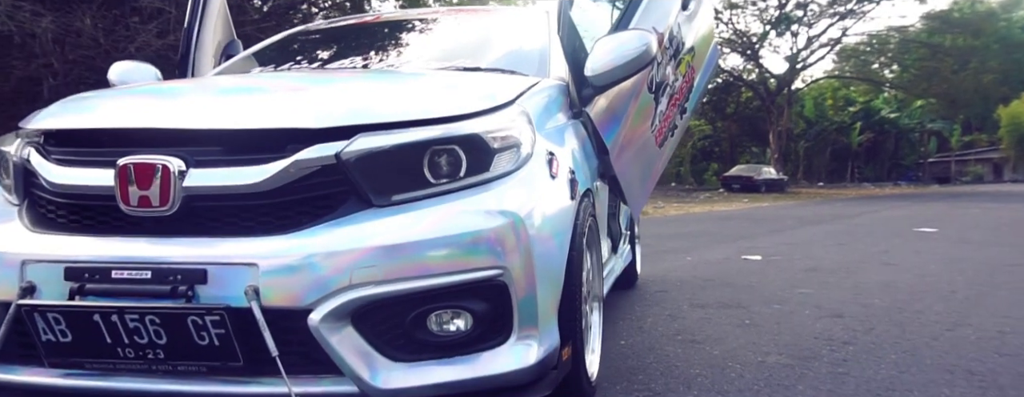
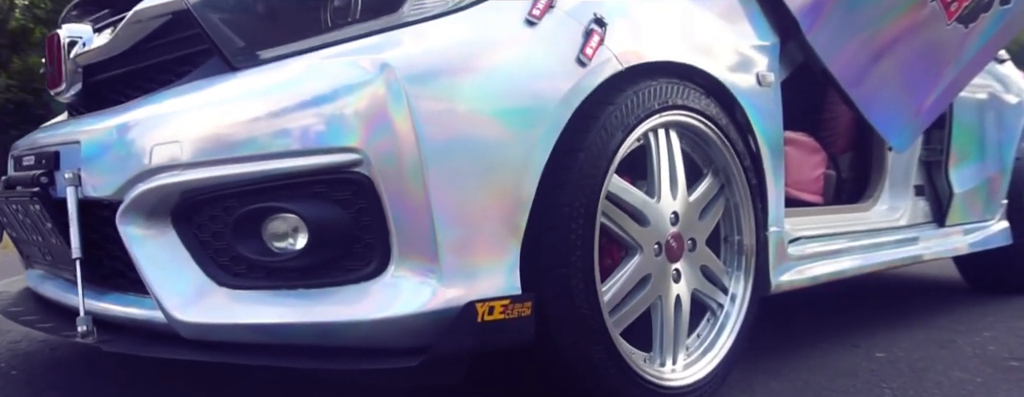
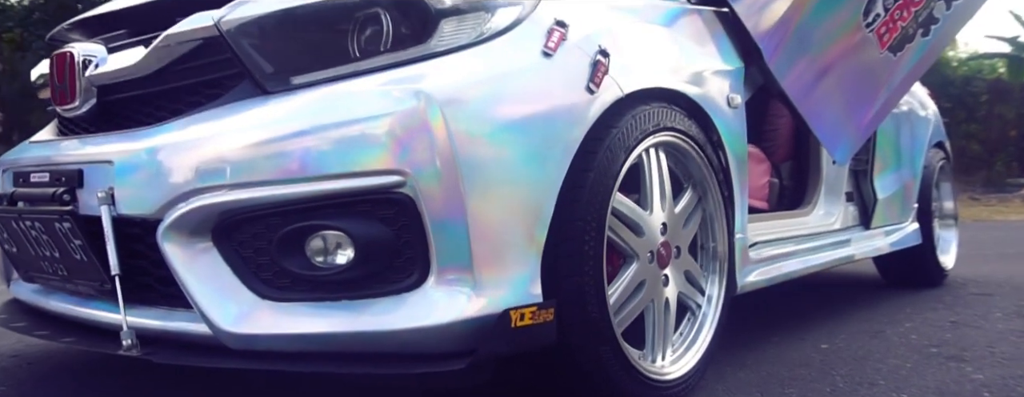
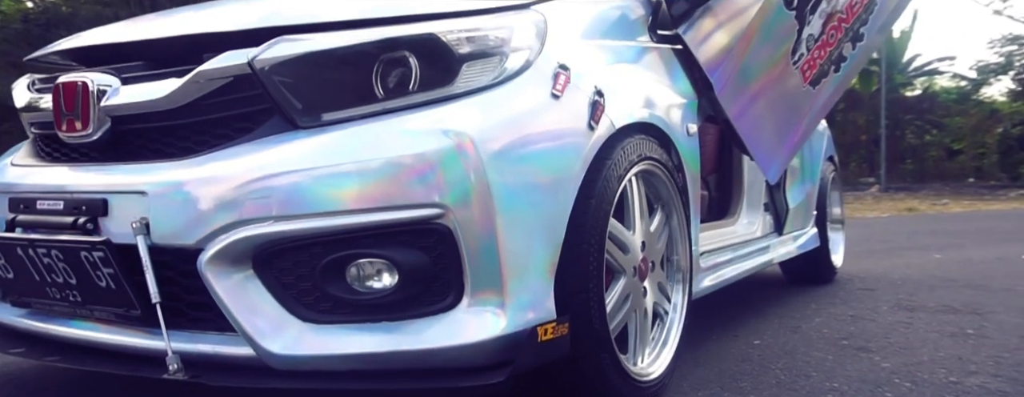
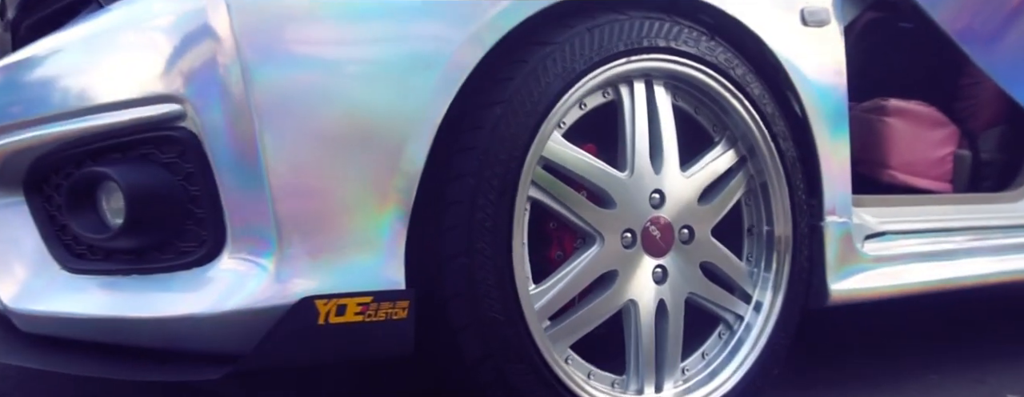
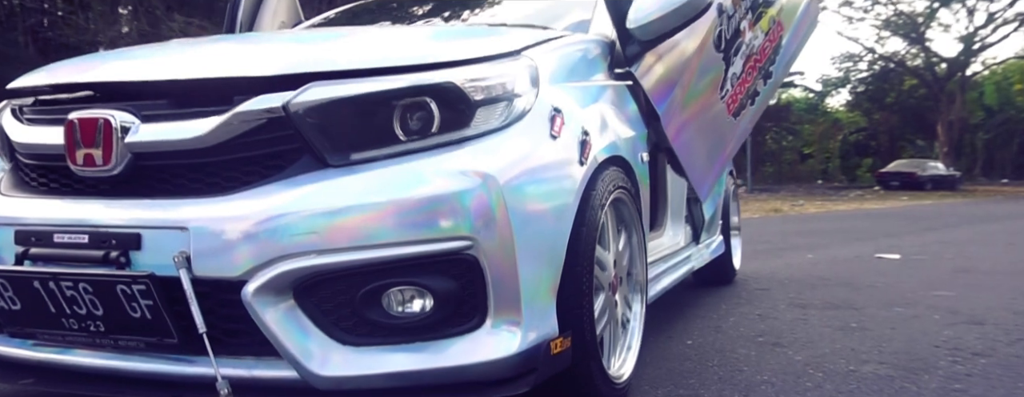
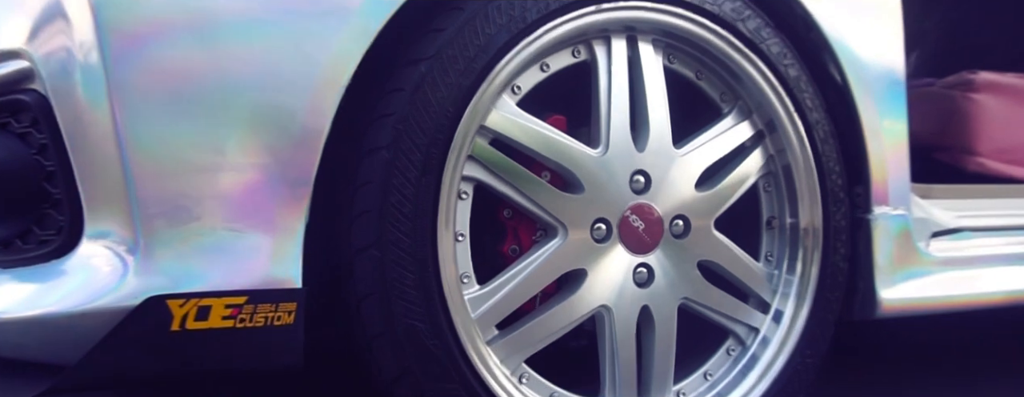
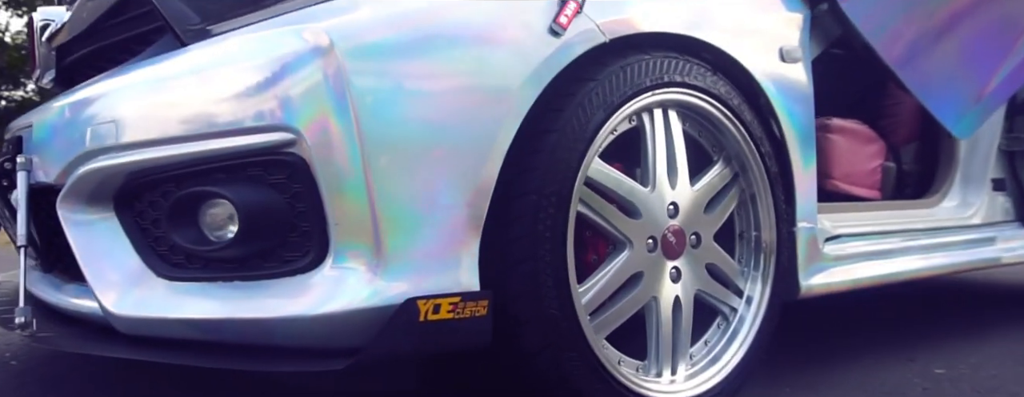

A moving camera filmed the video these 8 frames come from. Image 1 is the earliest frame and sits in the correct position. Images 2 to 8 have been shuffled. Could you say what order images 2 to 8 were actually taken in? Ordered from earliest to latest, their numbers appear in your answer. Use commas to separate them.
6, 4, 3, 2, 8, 5, 7
